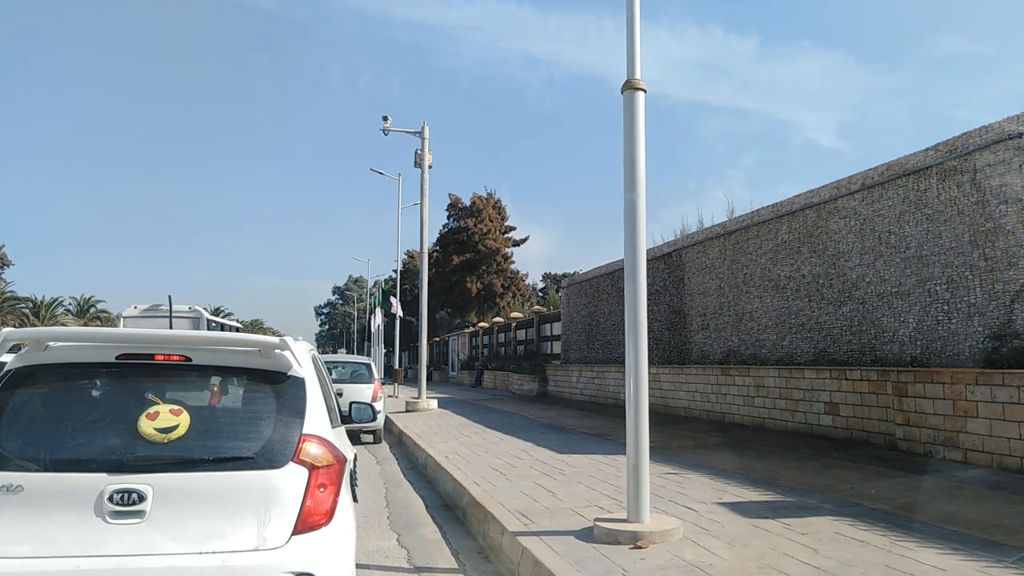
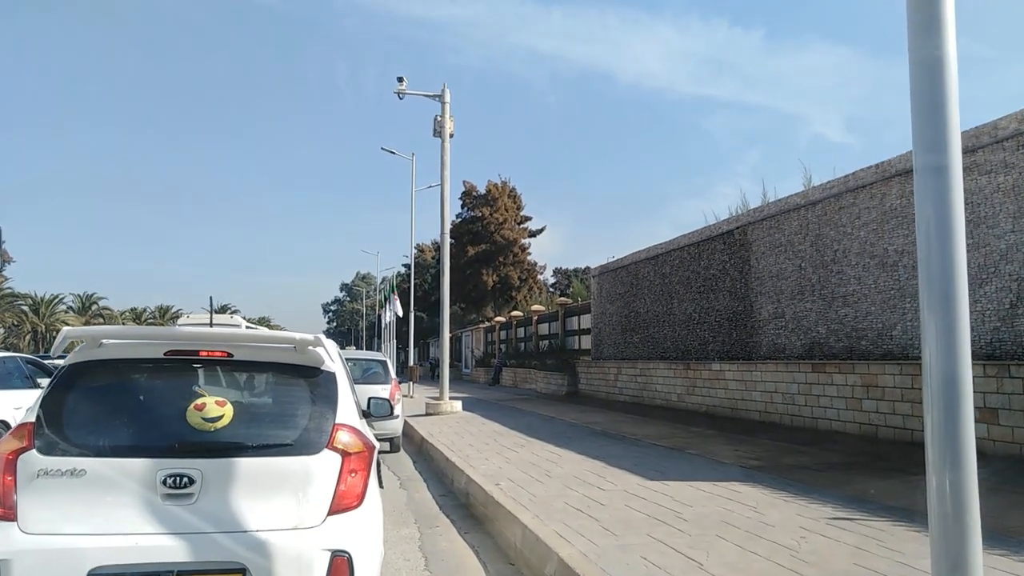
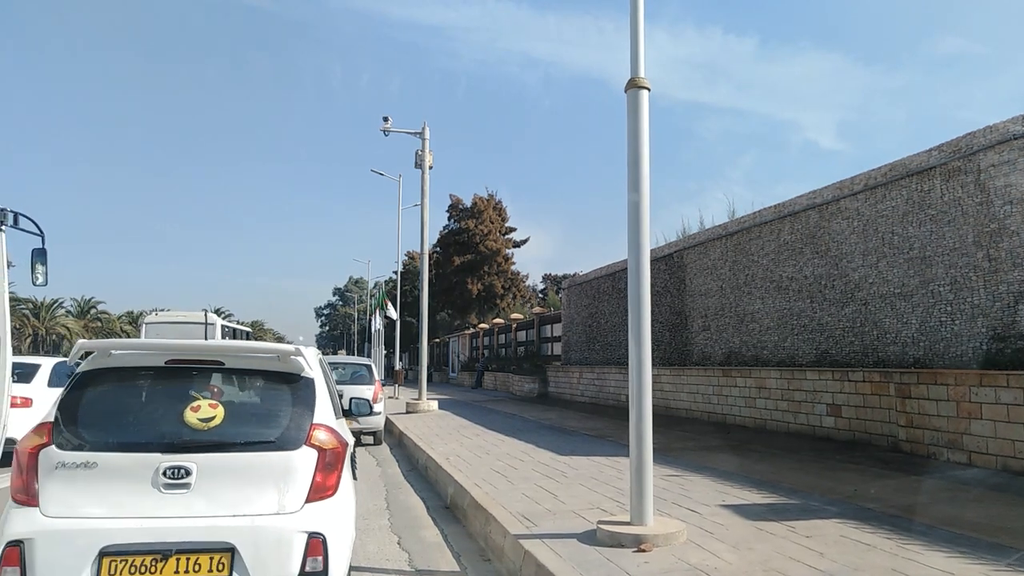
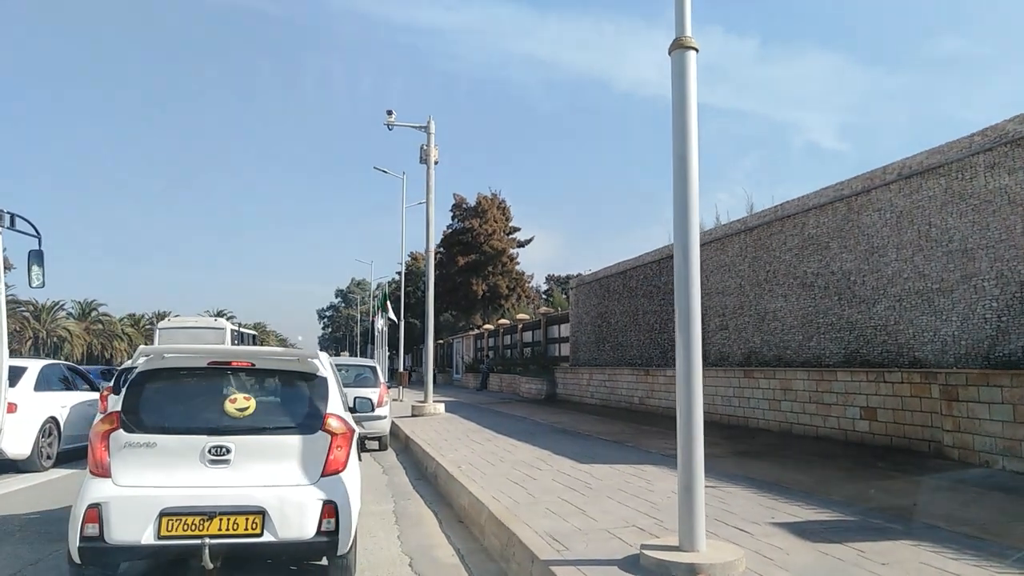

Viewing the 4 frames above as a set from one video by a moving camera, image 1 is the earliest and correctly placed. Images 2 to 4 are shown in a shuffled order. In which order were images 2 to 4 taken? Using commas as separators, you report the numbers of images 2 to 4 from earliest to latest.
3, 4, 2
